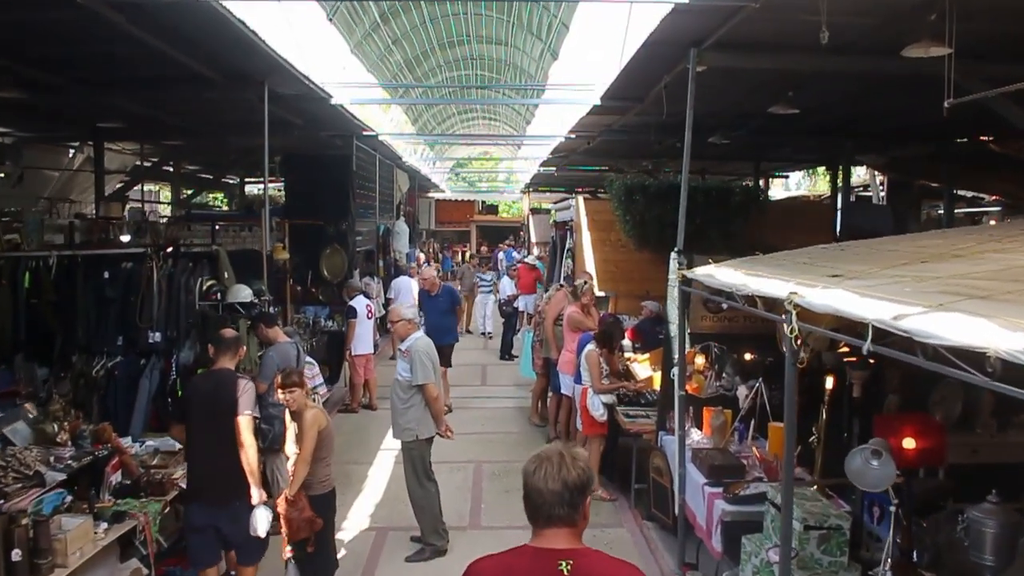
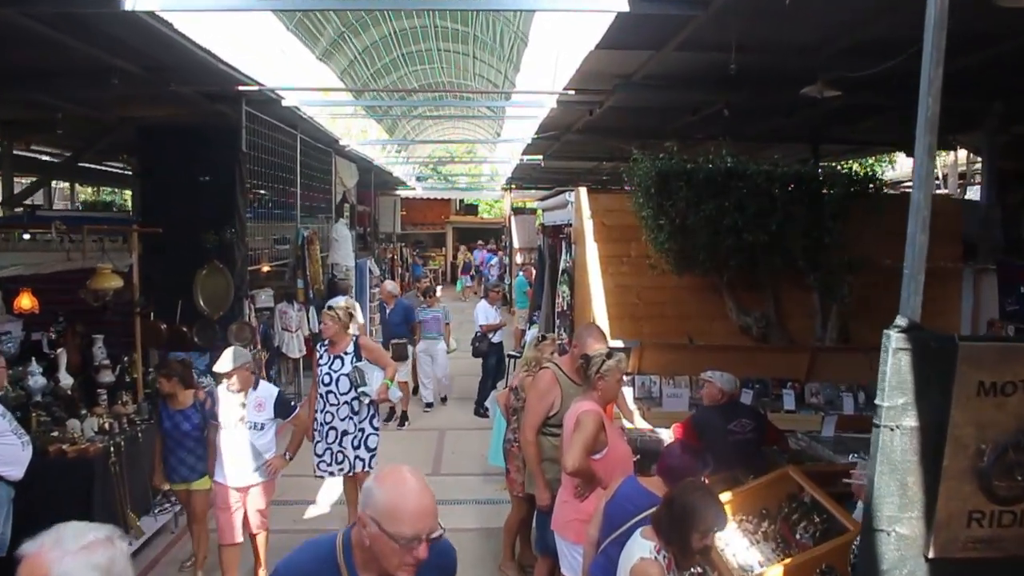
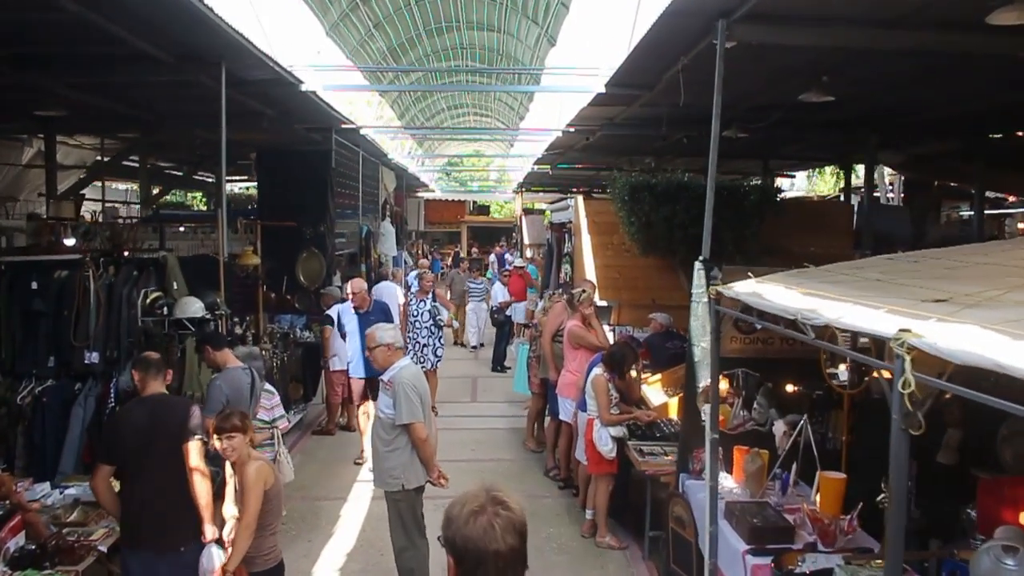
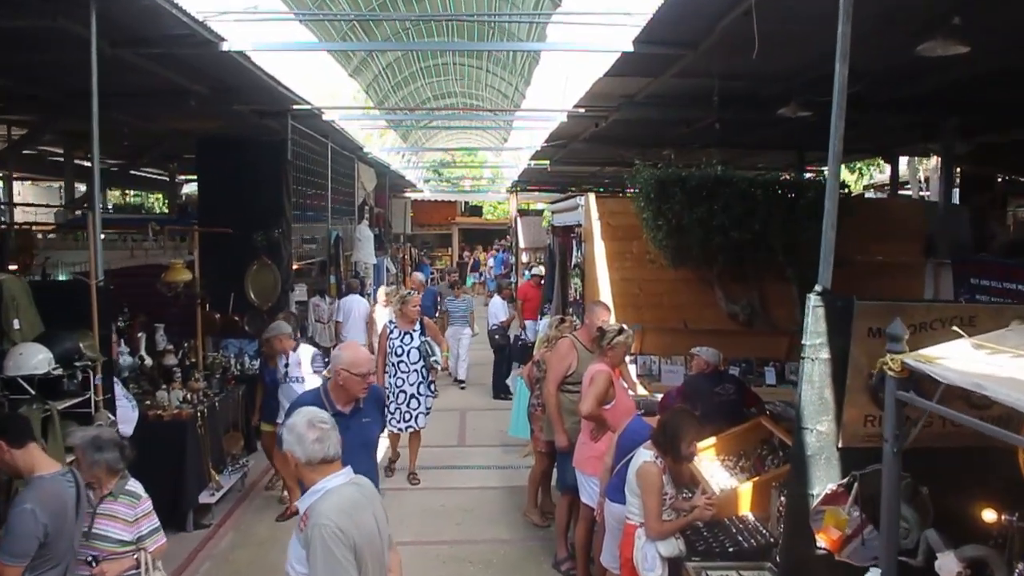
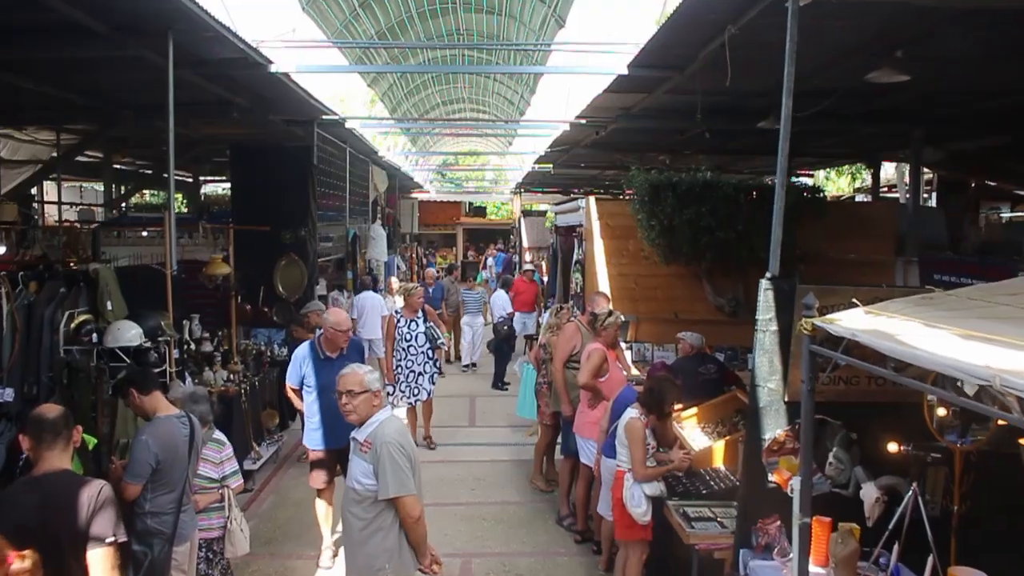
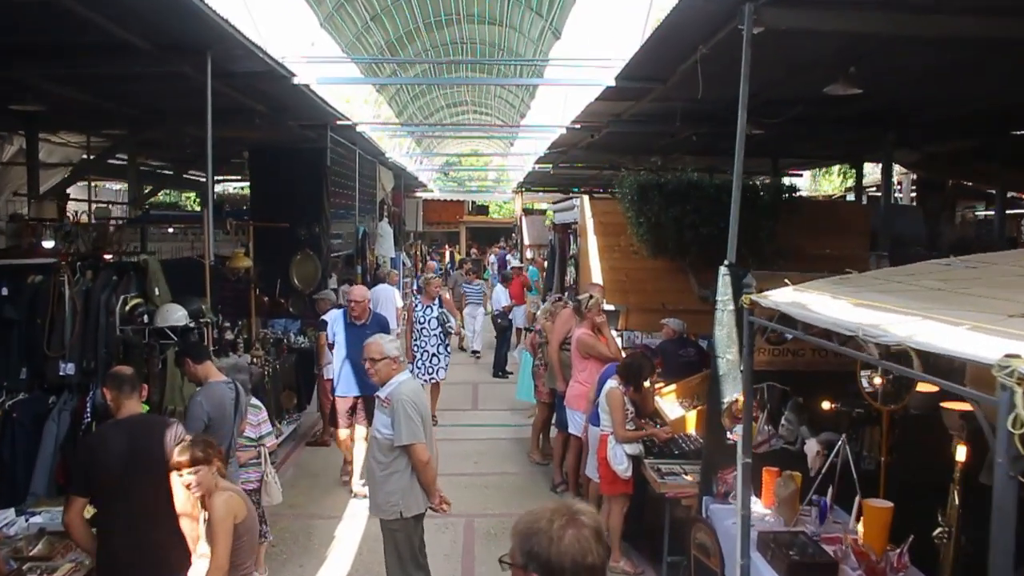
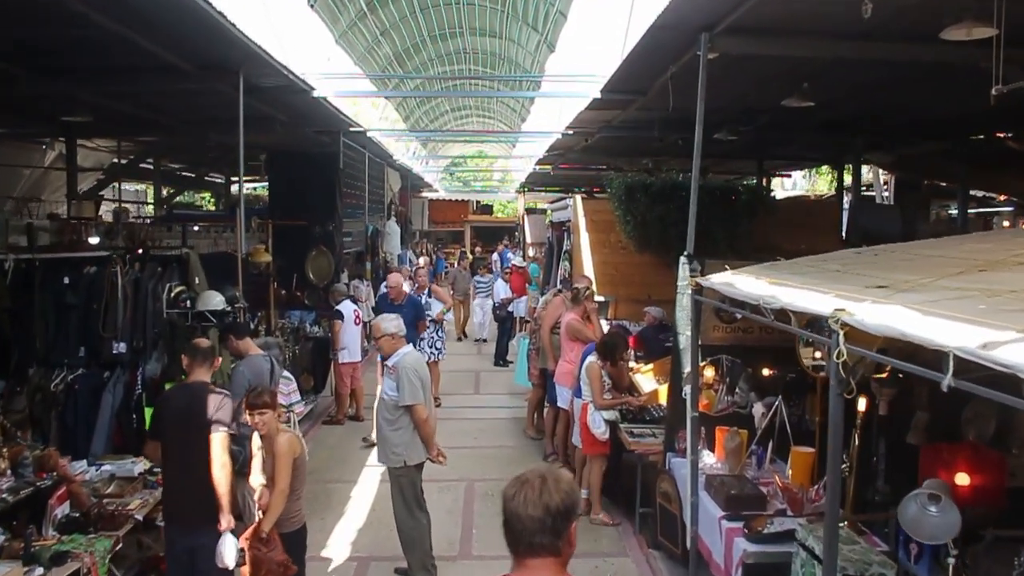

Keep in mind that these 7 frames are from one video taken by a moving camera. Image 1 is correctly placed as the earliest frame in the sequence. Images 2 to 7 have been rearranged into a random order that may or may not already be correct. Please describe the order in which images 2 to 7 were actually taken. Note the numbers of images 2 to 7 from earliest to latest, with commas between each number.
7, 3, 6, 5, 4, 2
